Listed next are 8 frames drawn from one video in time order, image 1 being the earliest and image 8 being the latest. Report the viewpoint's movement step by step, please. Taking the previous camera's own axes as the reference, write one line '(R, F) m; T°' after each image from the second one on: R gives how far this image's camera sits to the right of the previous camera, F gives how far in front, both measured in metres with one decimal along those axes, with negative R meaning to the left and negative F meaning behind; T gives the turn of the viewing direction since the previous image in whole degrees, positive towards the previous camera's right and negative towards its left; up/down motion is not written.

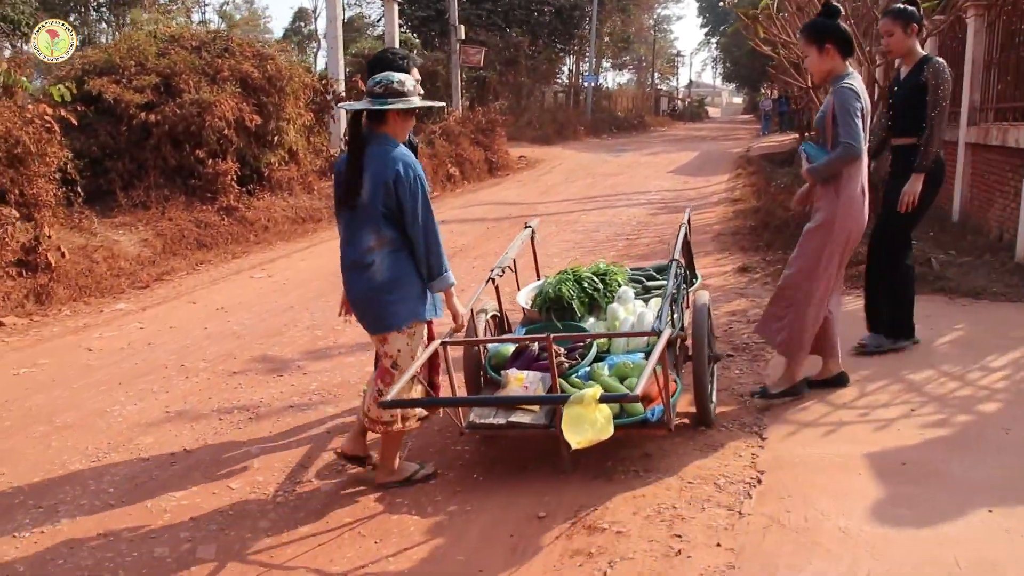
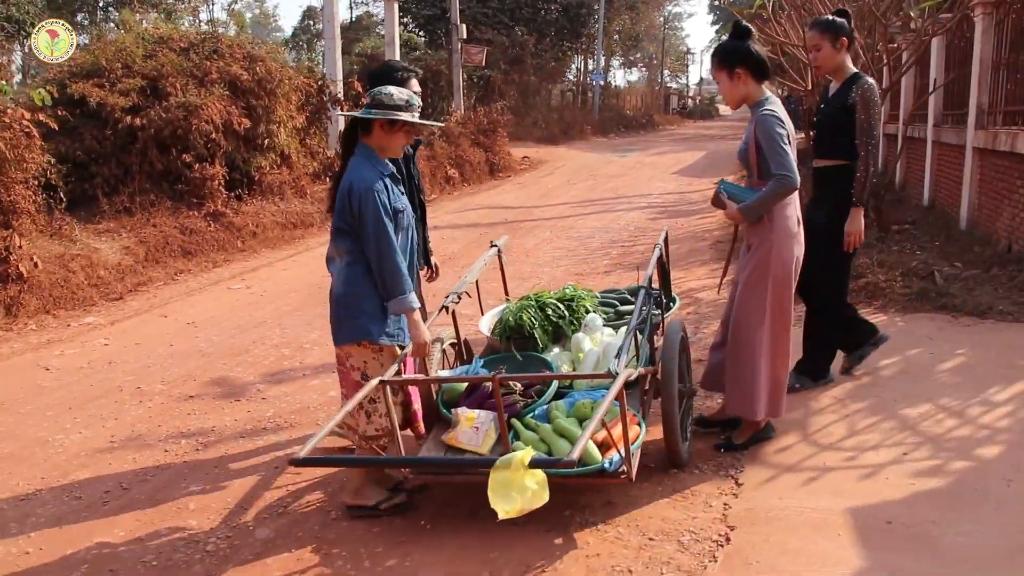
(+0.2, +0.3) m; -1°
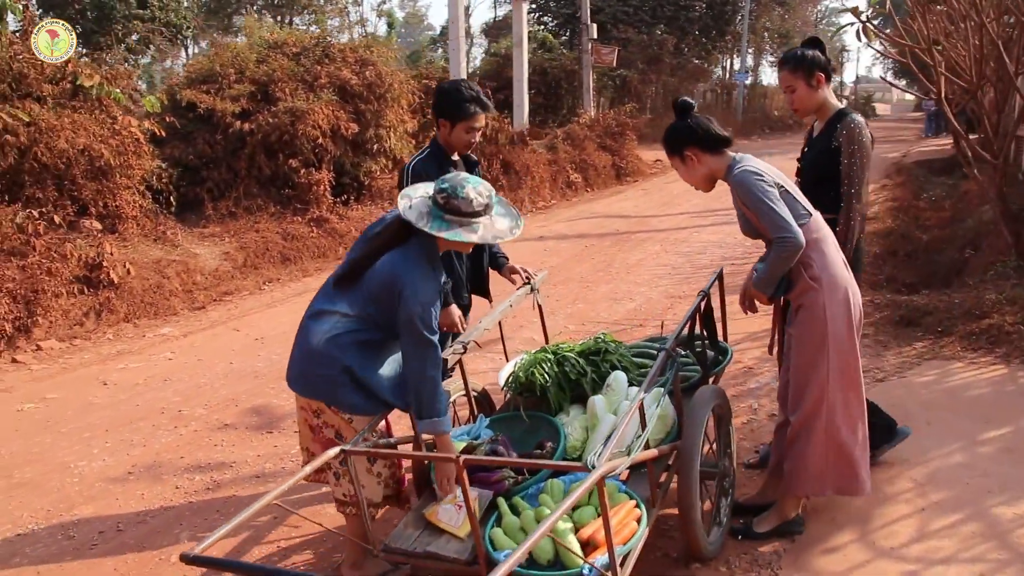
(+0.5, +0.5) m; -9°
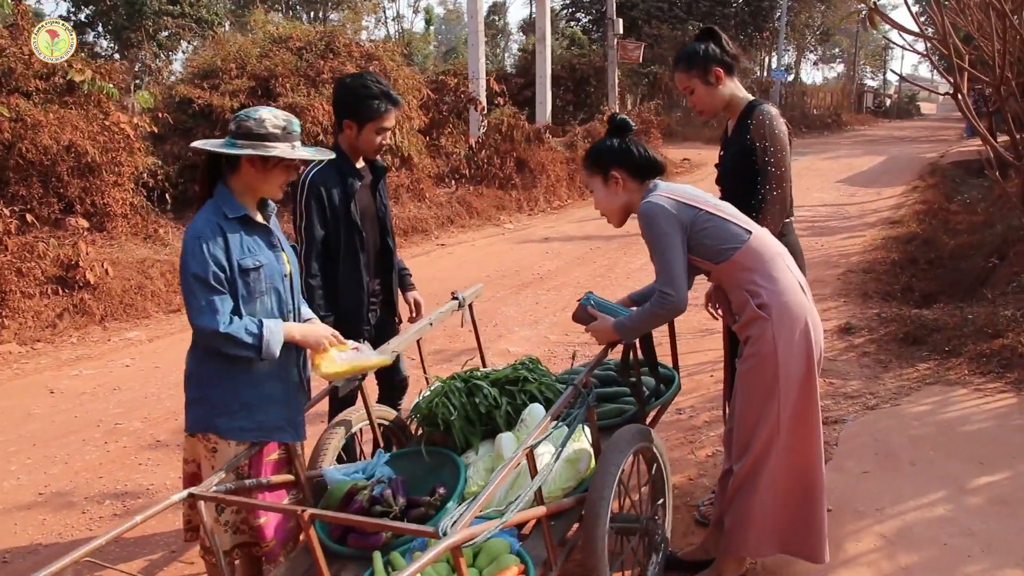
(+0.4, +0.5) m; -2°
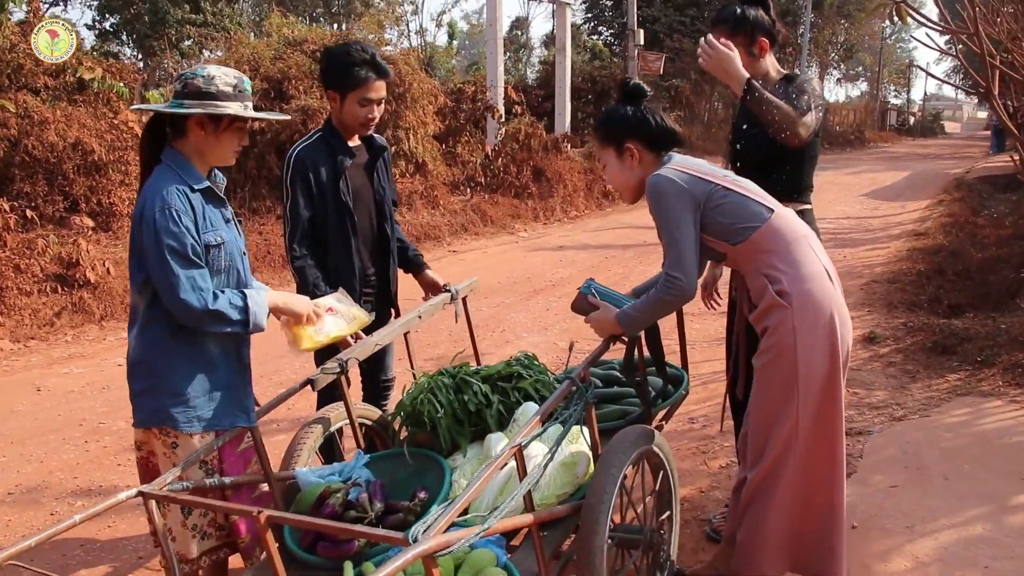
(+0.1, +0.3) m; -1°
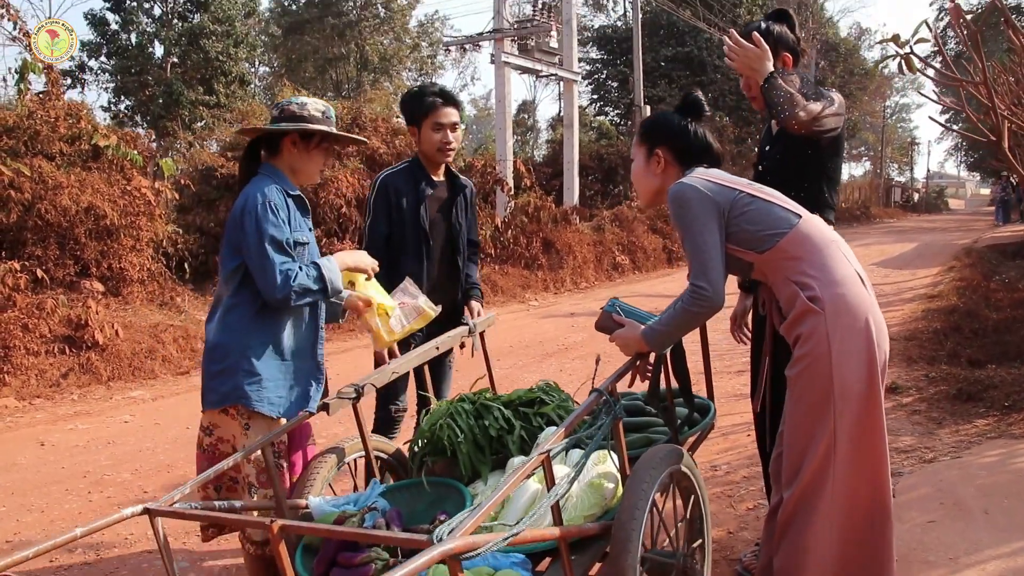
(0.0, +0.1) m; 0°
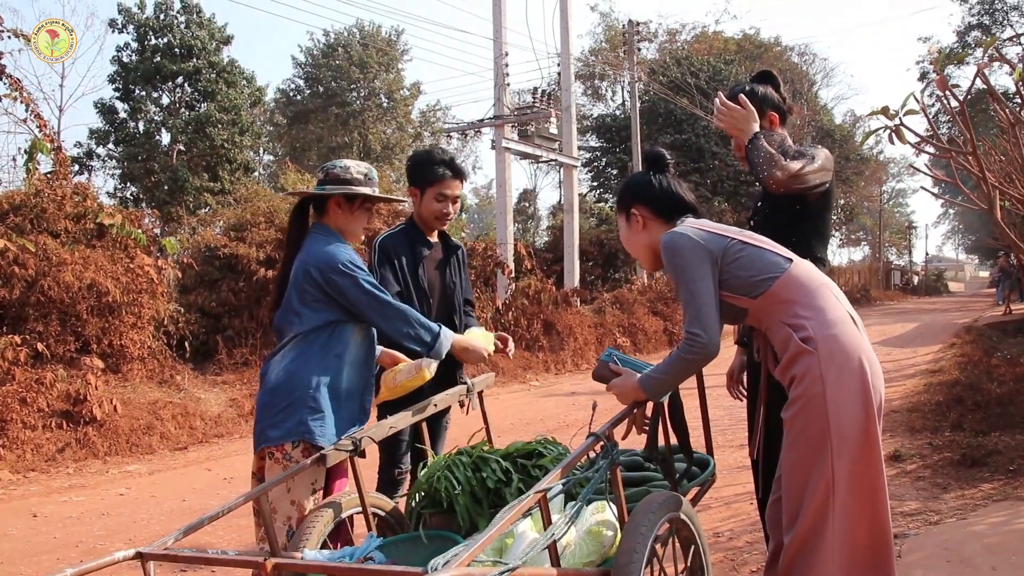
(0.0, 0.0) m; 0°
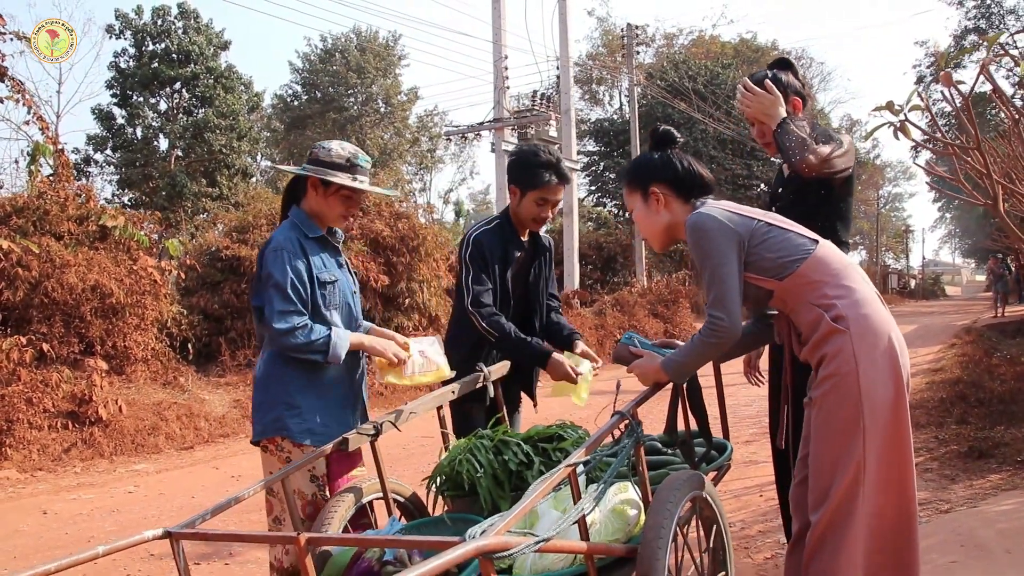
(-0.1, 0.0) m; 0°
